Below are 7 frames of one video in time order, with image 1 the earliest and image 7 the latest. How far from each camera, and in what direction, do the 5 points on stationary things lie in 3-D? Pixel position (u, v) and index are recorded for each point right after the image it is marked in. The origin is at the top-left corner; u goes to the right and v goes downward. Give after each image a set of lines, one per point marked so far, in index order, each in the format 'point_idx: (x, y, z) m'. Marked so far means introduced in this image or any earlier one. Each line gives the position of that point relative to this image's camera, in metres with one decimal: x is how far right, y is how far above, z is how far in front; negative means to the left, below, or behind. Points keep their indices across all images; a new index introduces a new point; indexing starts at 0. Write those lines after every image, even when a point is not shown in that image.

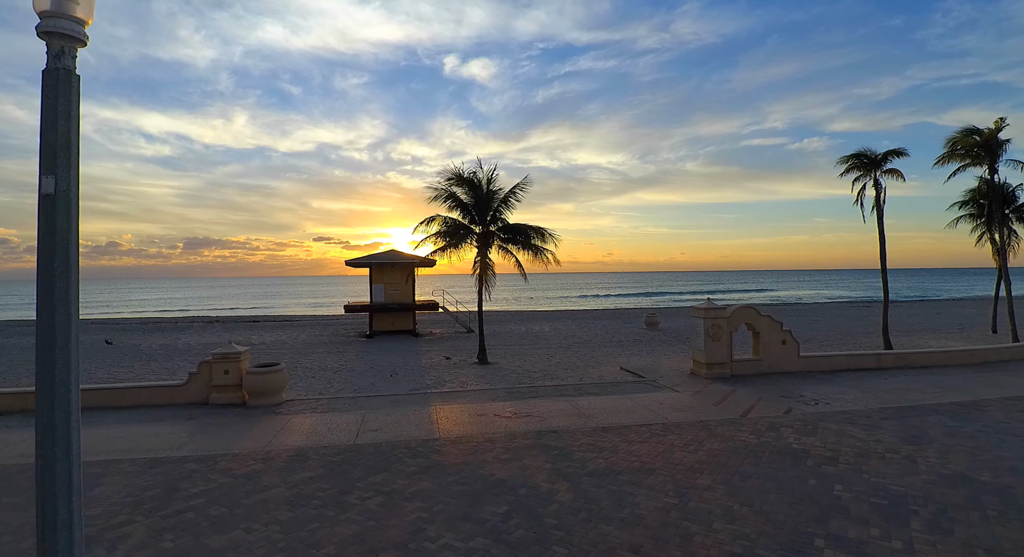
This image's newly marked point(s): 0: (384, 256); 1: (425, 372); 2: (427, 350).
0: (-4.0, +0.7, +16.9) m
1: (-1.6, -1.7, +10.1) m
2: (-2.1, -1.8, +13.4) m
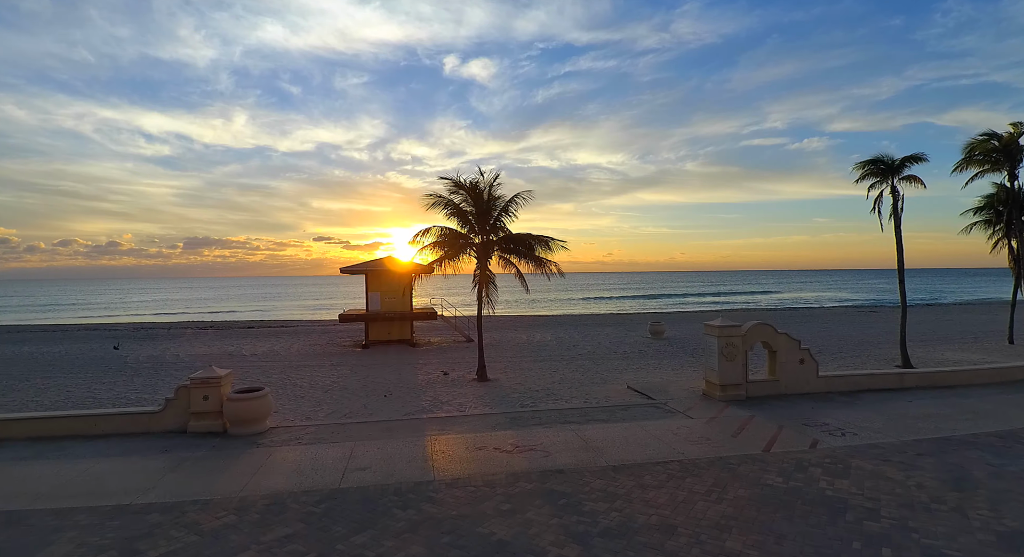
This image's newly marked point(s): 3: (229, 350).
0: (-4.0, +0.5, +16.3) m
1: (-1.6, -2.0, +9.6) m
2: (-2.1, -2.0, +12.9) m
3: (-8.2, -2.1, +15.5) m
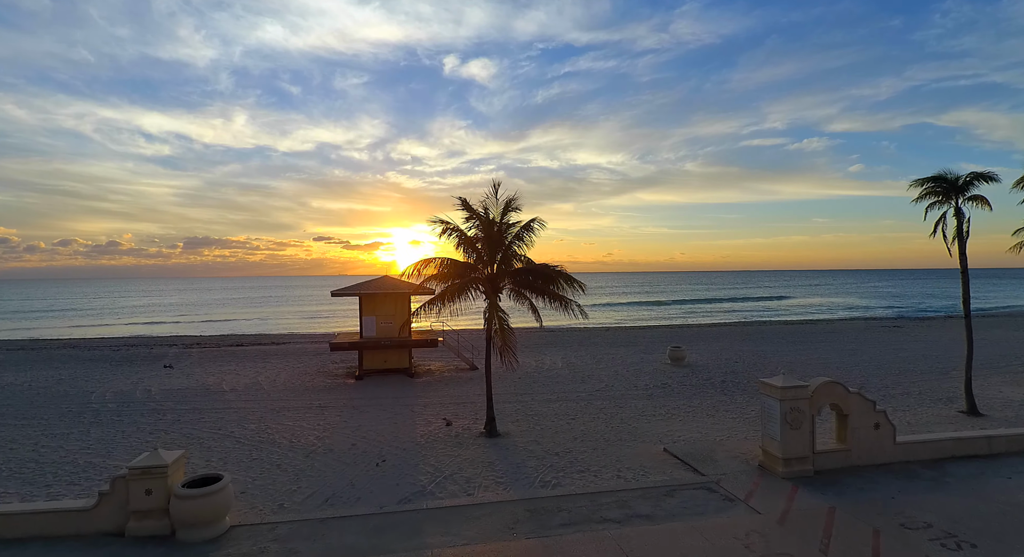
0: (-3.7, -0.1, +14.9) m
1: (-1.4, -2.6, +8.1) m
2: (-1.8, -2.7, +11.4) m
3: (-7.9, -2.7, +14.0) m
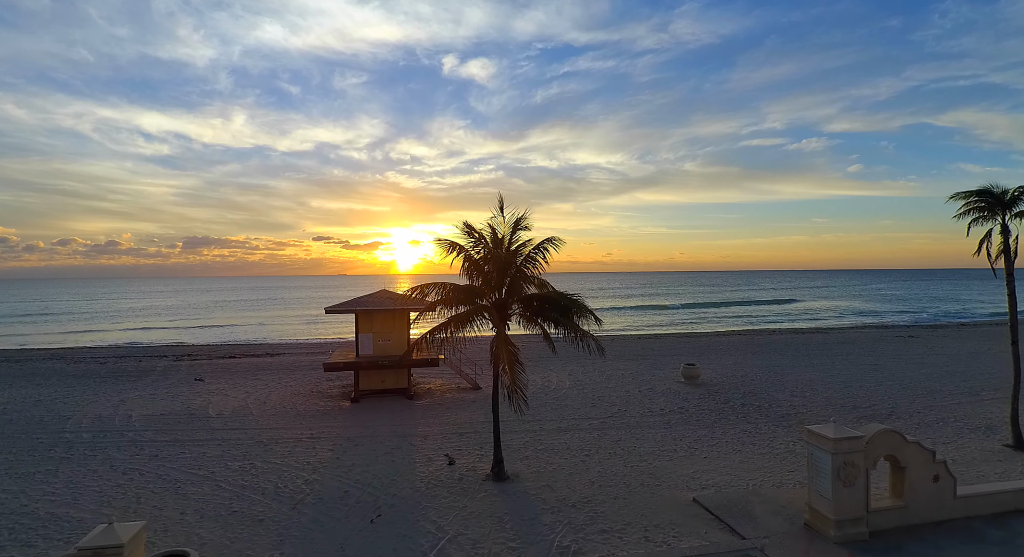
0: (-3.6, -0.5, +14.0) m
1: (-1.2, -3.0, +7.3) m
2: (-1.7, -3.1, +10.6) m
3: (-7.8, -3.1, +13.2) m
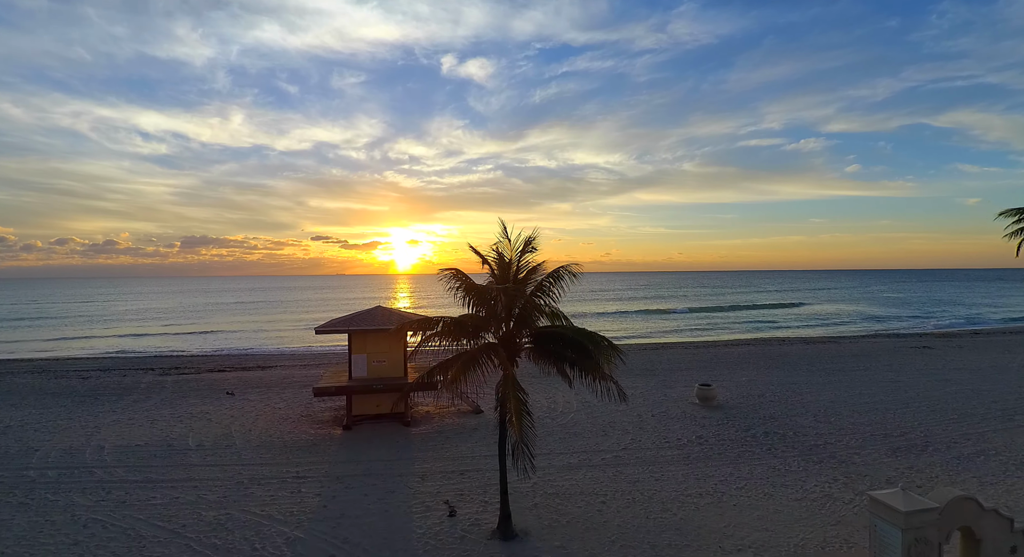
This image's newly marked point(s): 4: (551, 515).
0: (-3.5, -1.0, +13.0) m
1: (-1.1, -3.5, +6.3) m
2: (-1.6, -3.5, +9.6) m
3: (-7.7, -3.5, +12.2) m
4: (+0.6, -3.4, +7.9) m
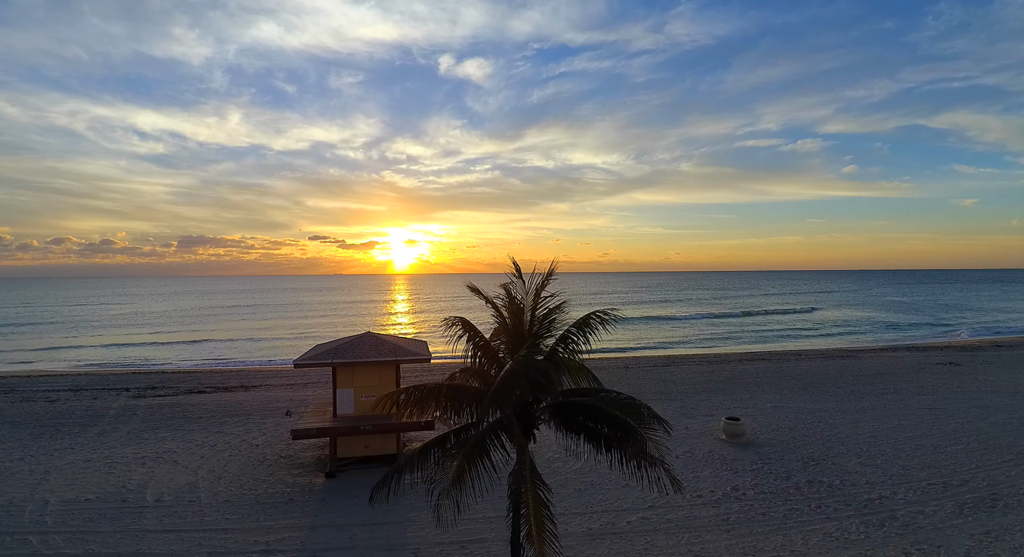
0: (-3.3, -1.5, +11.5) m
1: (-0.9, -4.0, +4.8) m
2: (-1.4, -4.0, +8.1) m
3: (-7.5, -4.0, +10.6) m
4: (+0.7, -4.0, +6.3) m
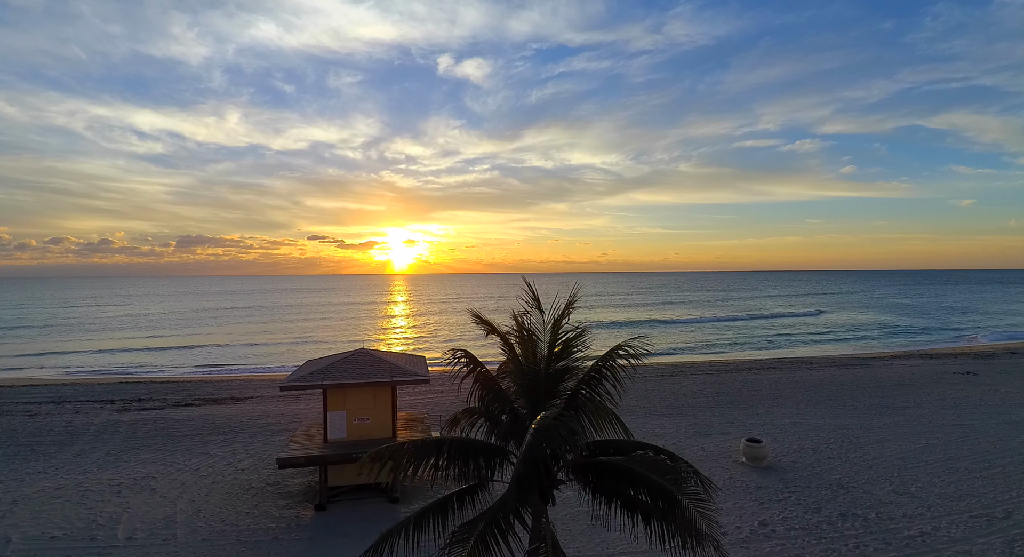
0: (-3.2, -1.8, +10.6) m
1: (-0.8, -4.3, +3.9) m
2: (-1.3, -4.3, +7.2) m
3: (-7.4, -4.3, +9.7) m
4: (+0.9, -4.2, +5.4) m
